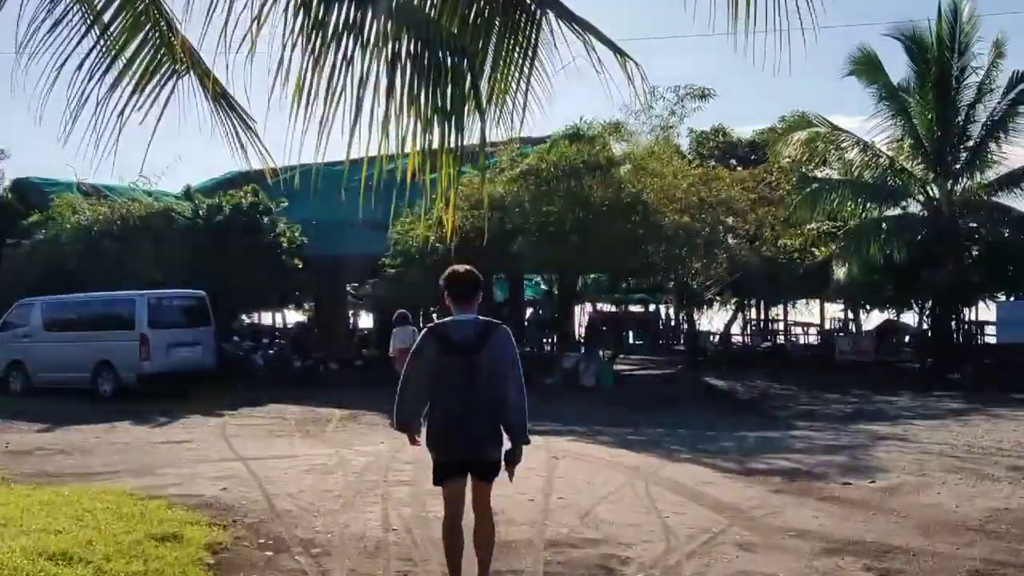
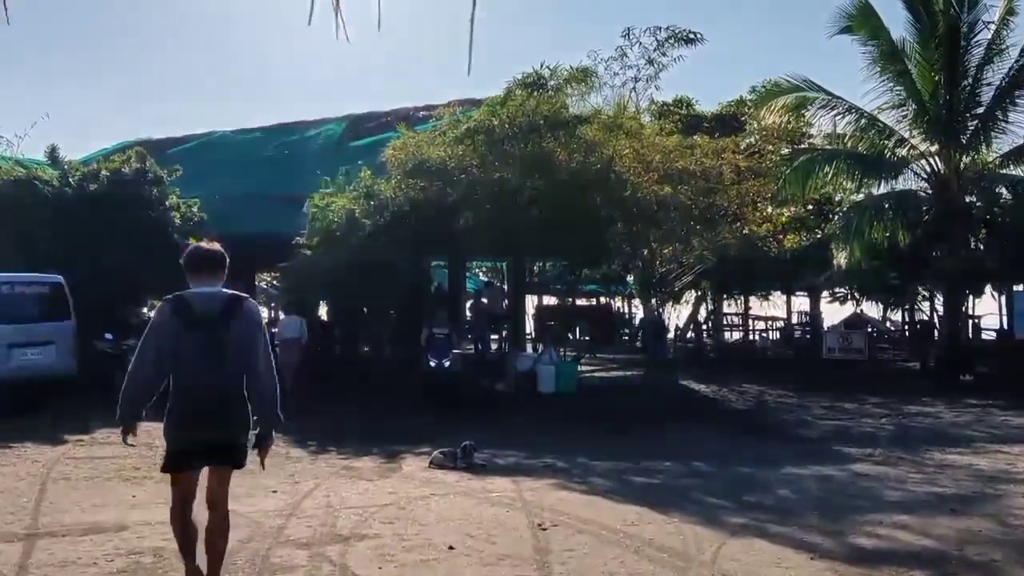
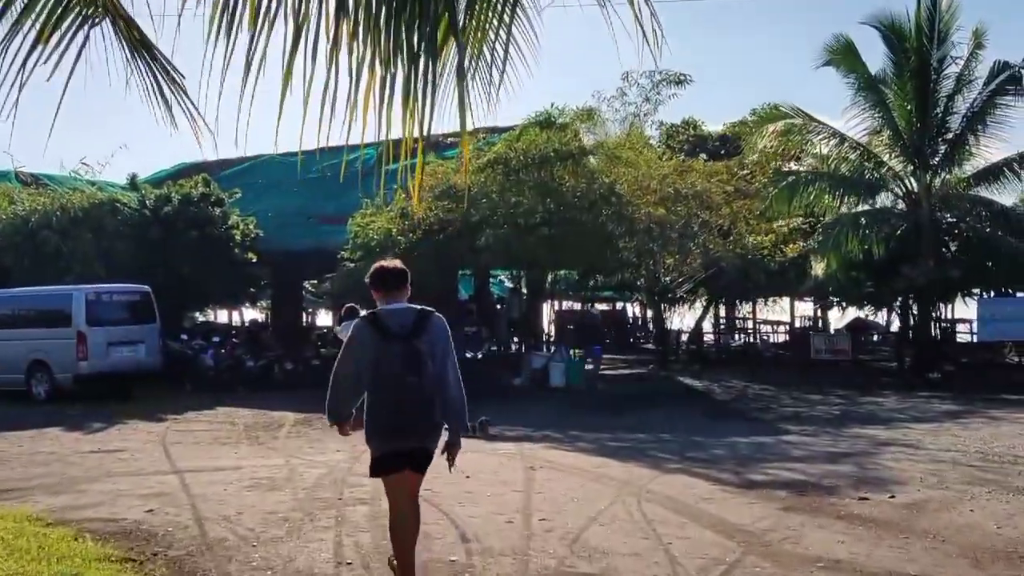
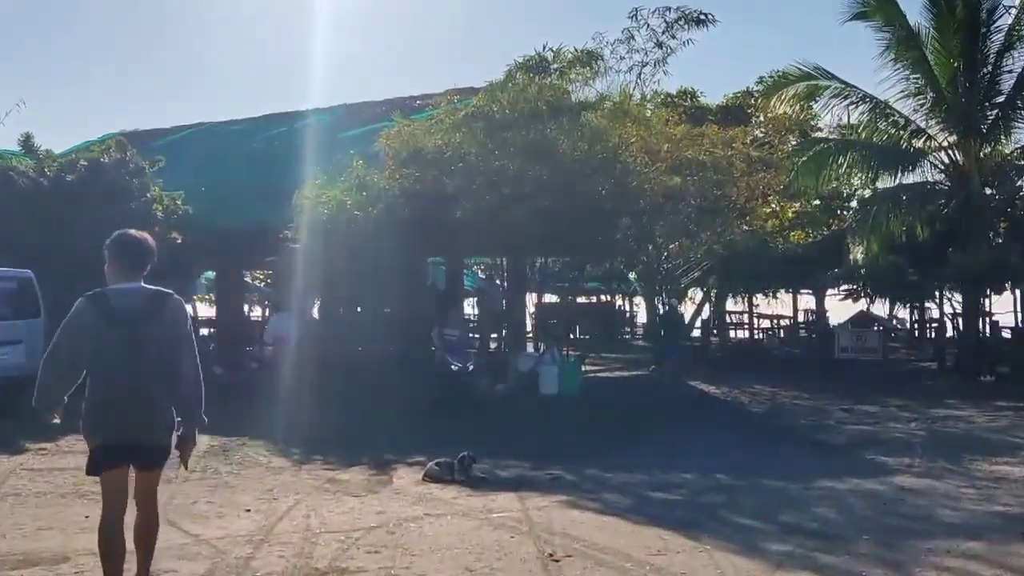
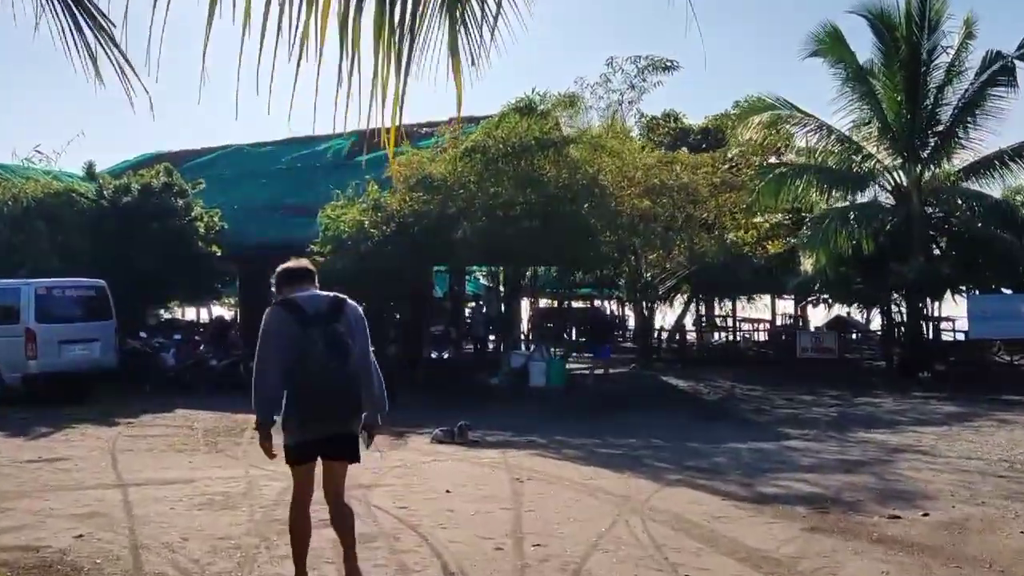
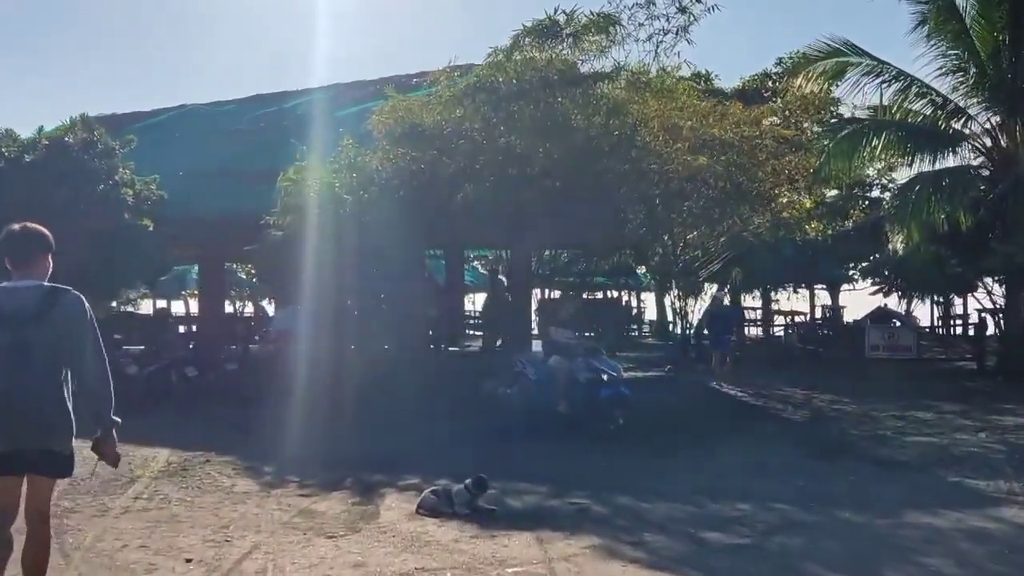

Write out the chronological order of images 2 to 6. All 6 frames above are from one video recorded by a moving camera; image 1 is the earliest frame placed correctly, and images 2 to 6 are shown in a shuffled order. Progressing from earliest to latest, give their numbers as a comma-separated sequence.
3, 5, 2, 4, 6
